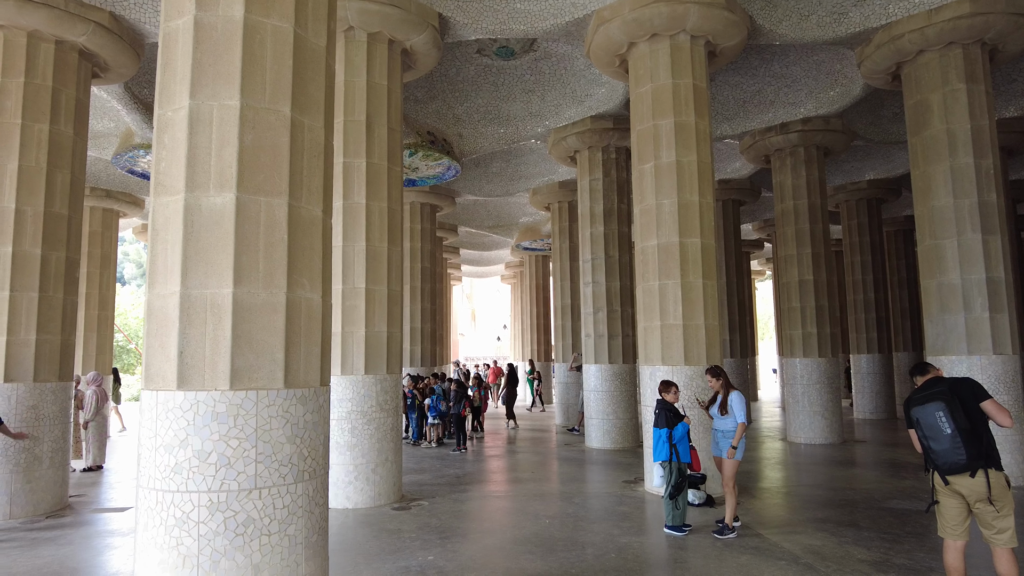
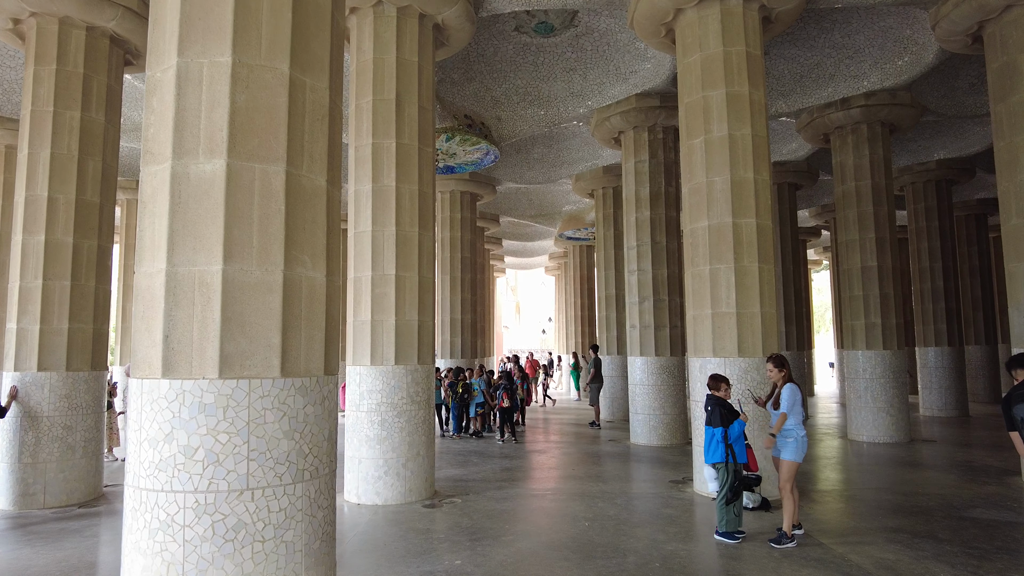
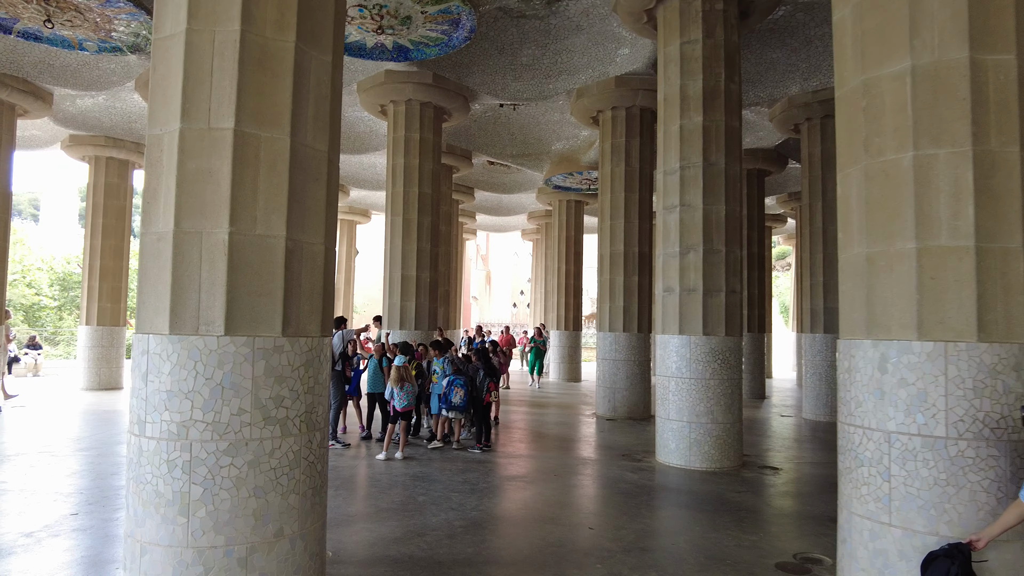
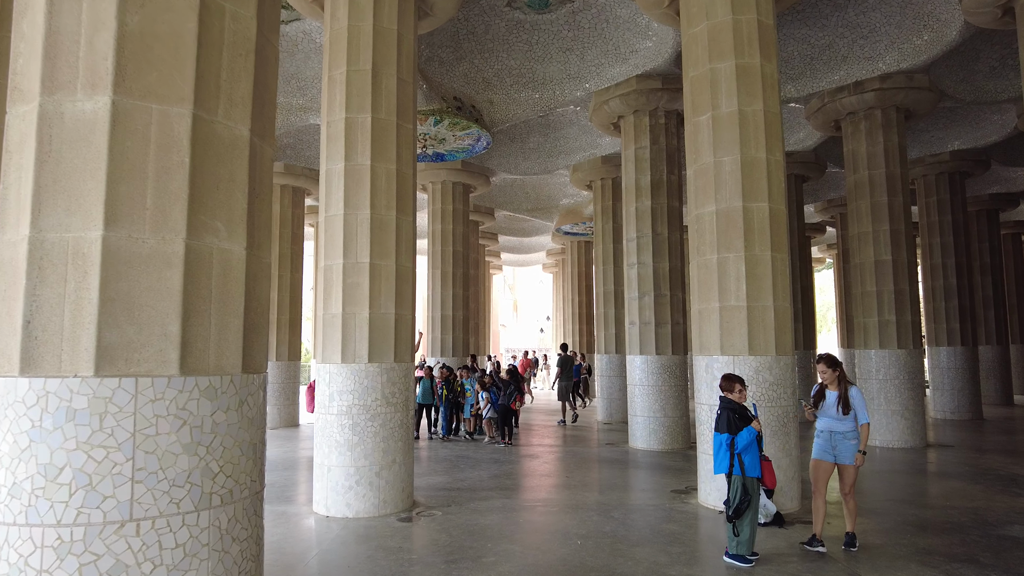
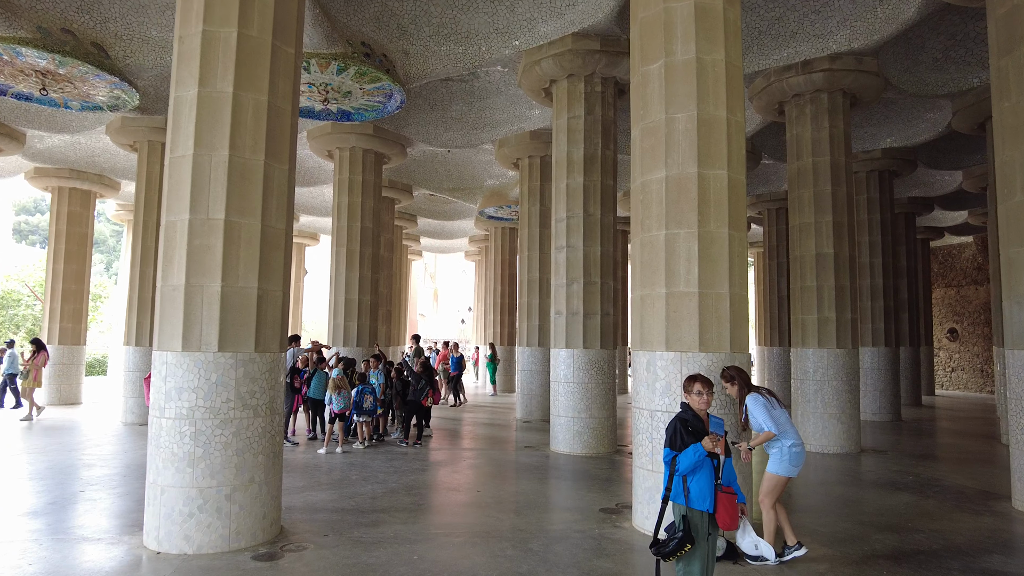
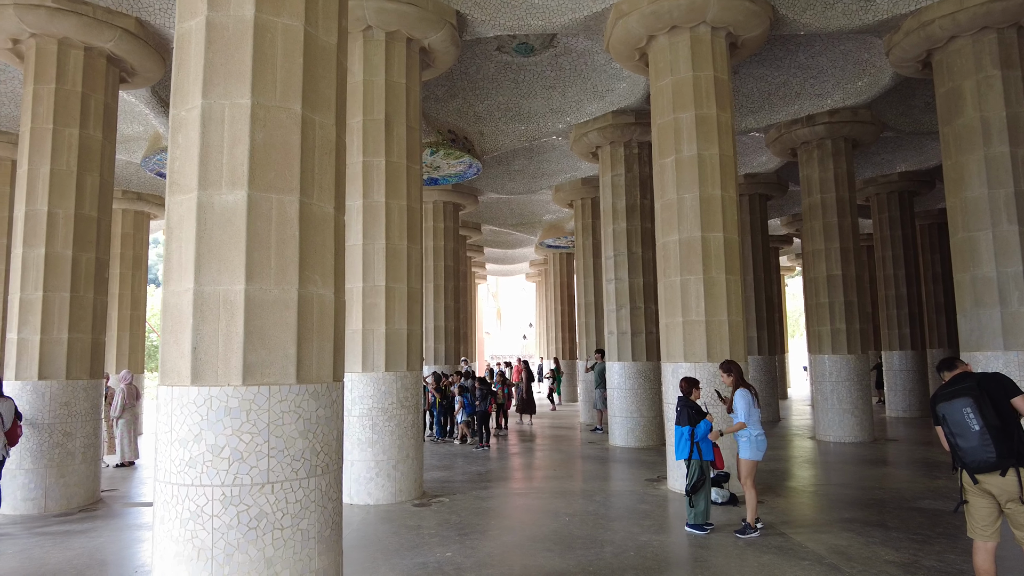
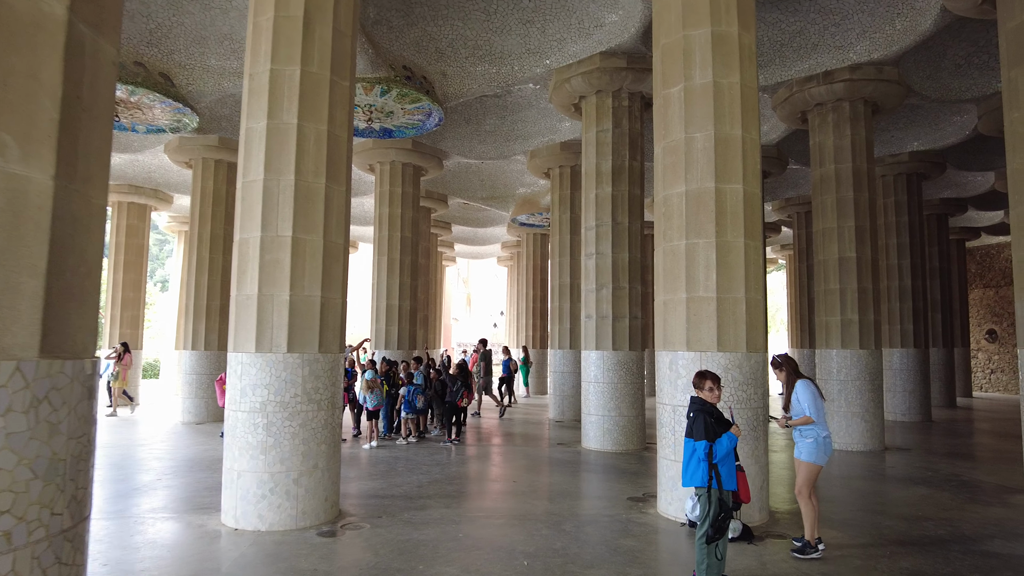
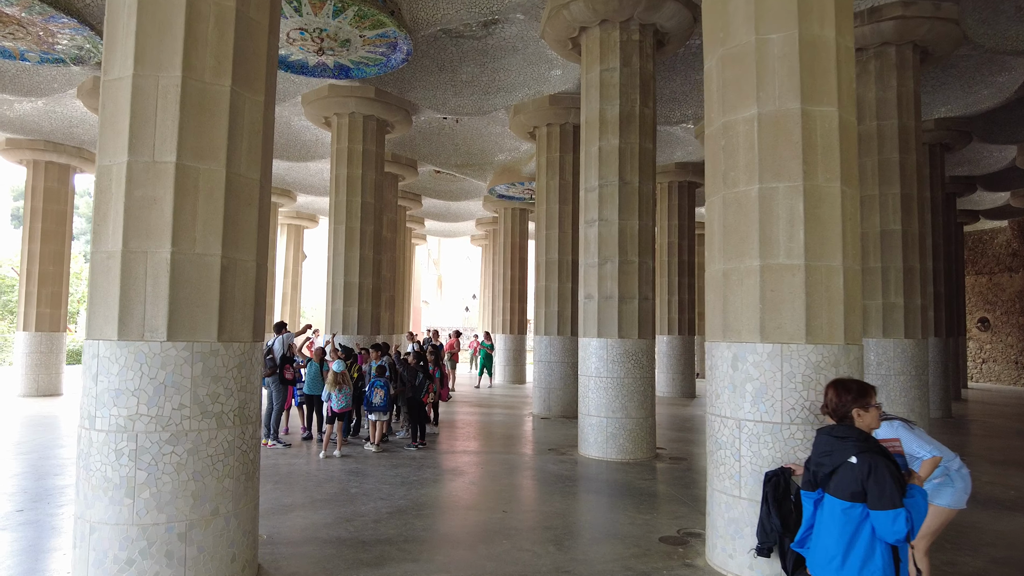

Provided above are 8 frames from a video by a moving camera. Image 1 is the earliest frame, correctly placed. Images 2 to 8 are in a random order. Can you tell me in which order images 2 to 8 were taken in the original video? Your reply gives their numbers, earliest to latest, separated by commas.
6, 2, 4, 7, 5, 8, 3
